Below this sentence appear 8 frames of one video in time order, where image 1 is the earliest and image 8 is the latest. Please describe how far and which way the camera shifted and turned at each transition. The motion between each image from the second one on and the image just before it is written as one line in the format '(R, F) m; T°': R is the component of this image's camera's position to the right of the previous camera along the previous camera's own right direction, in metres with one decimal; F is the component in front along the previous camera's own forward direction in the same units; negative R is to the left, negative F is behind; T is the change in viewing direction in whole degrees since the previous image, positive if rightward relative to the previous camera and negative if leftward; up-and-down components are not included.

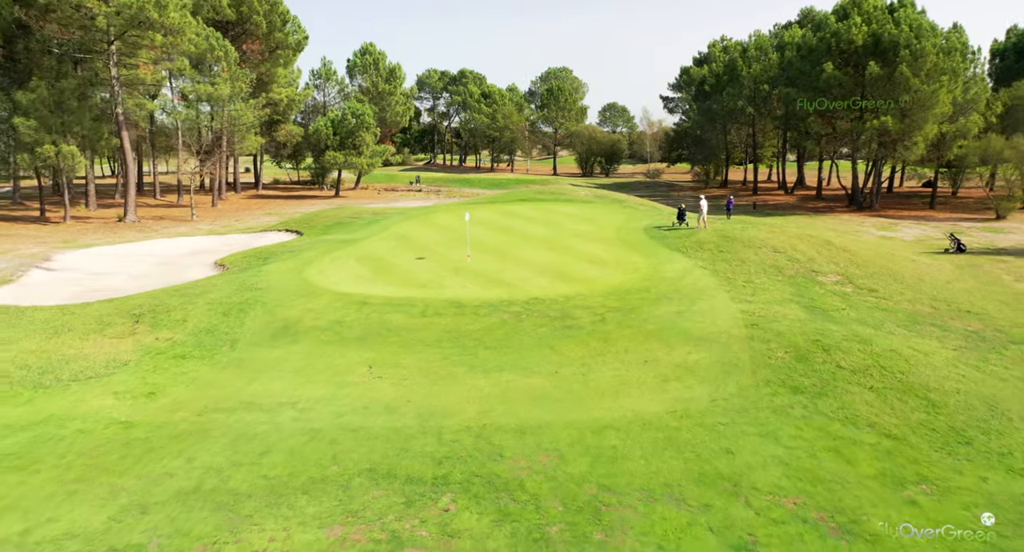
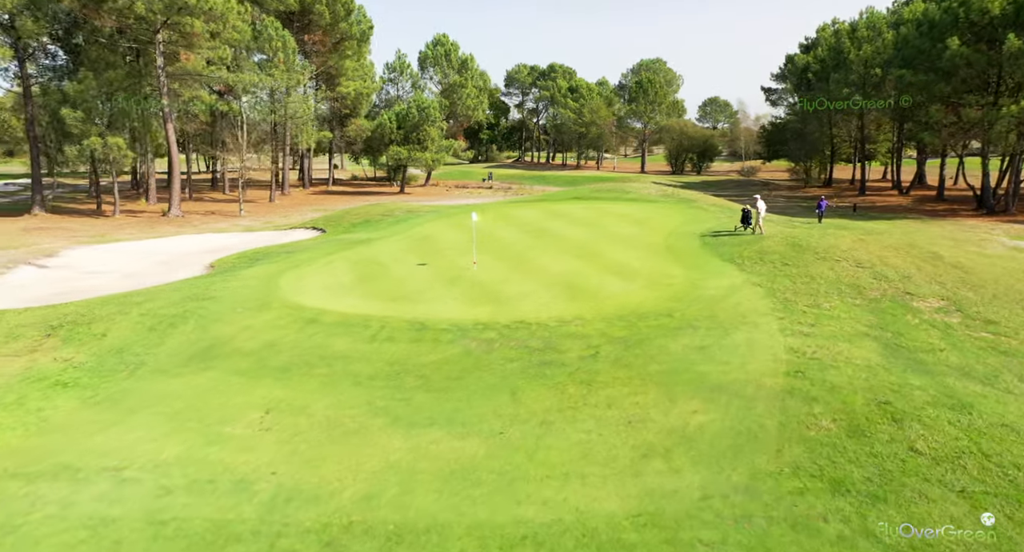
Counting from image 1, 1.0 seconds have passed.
(+2.2, +3.3) m; -8°
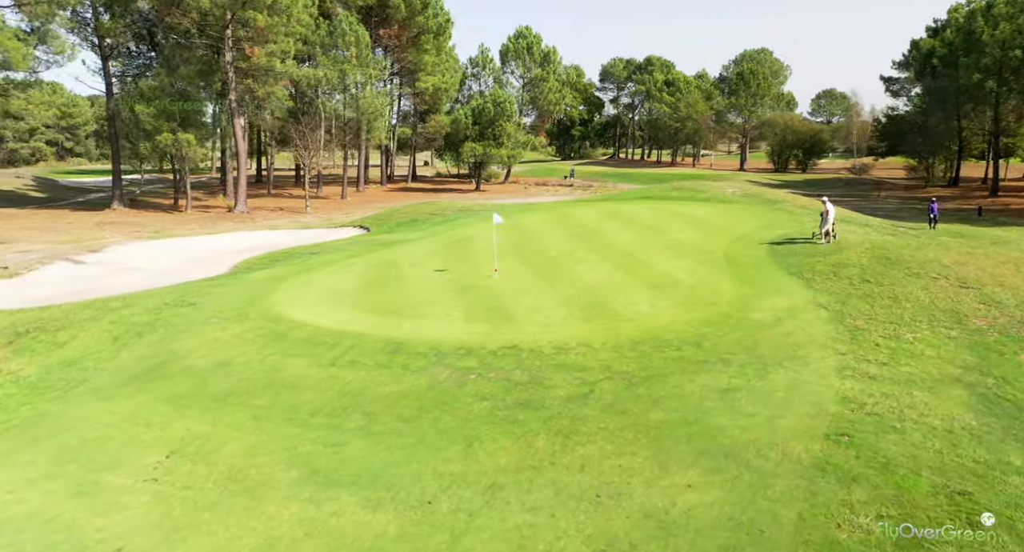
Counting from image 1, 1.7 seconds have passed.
(+1.8, +2.1) m; -8°
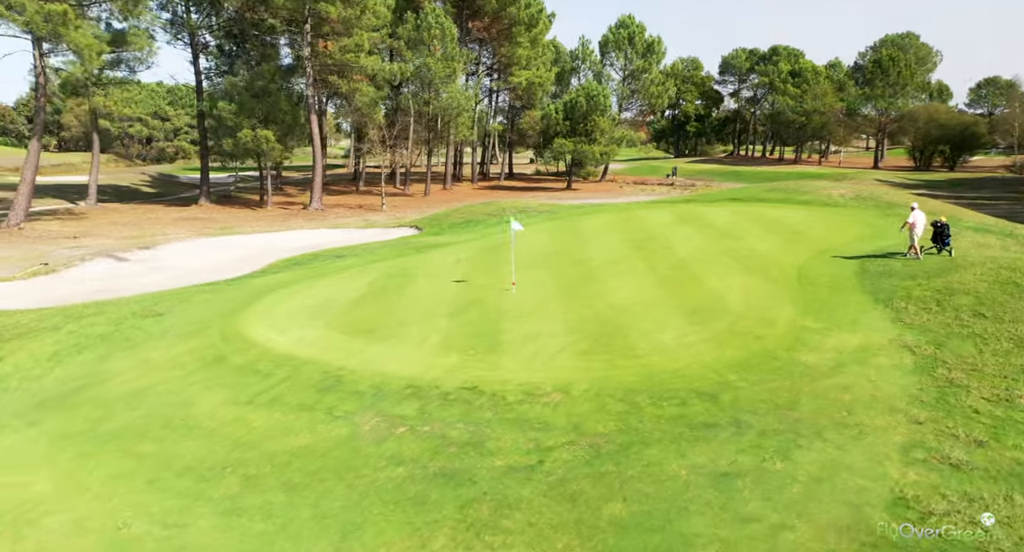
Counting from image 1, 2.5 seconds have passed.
(+2.1, +2.4) m; -10°
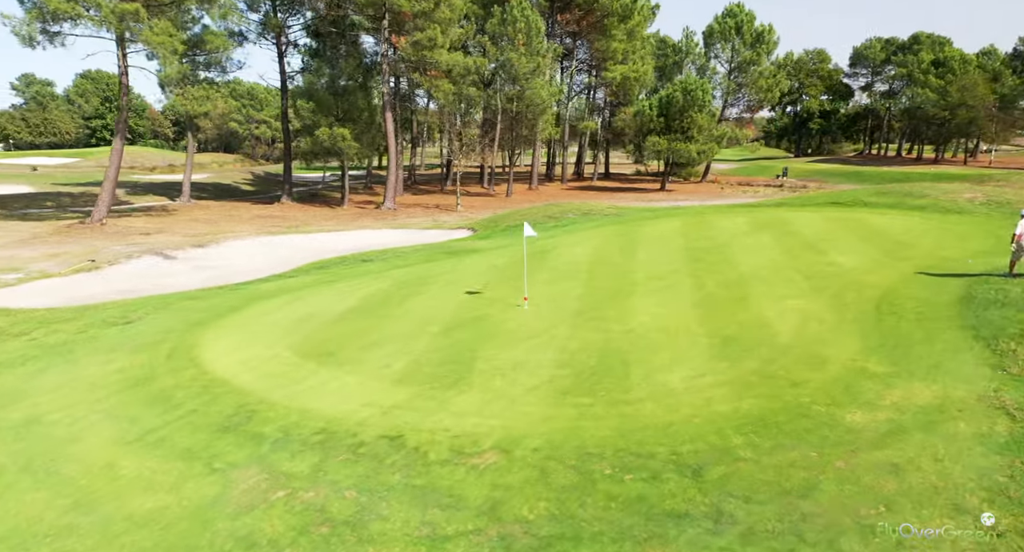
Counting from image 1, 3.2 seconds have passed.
(+1.9, +2.0) m; -10°
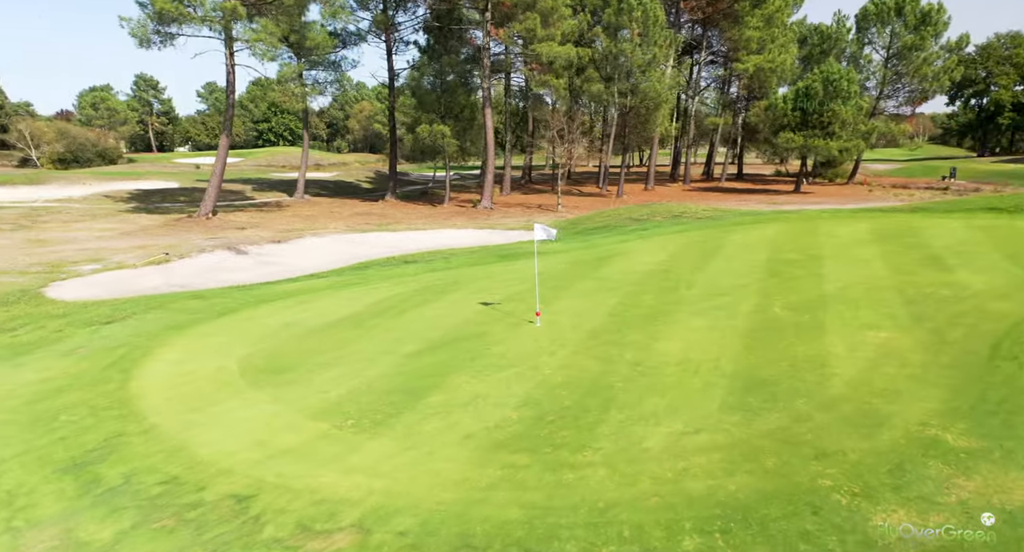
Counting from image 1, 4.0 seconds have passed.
(+2.2, +2.0) m; -12°
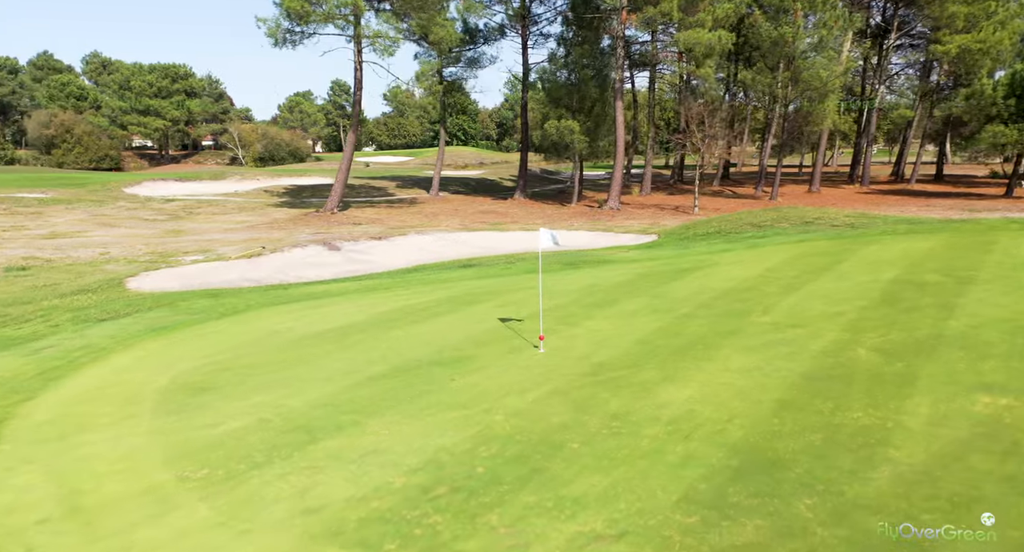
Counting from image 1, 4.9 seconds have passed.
(+2.4, +2.1) m; -15°
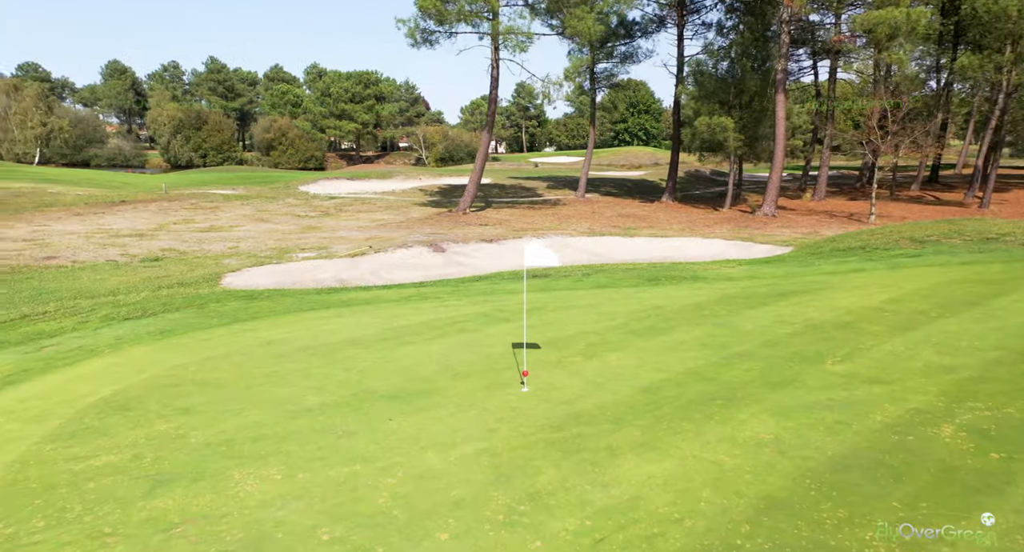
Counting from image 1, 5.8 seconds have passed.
(+2.3, +1.7) m; -16°
